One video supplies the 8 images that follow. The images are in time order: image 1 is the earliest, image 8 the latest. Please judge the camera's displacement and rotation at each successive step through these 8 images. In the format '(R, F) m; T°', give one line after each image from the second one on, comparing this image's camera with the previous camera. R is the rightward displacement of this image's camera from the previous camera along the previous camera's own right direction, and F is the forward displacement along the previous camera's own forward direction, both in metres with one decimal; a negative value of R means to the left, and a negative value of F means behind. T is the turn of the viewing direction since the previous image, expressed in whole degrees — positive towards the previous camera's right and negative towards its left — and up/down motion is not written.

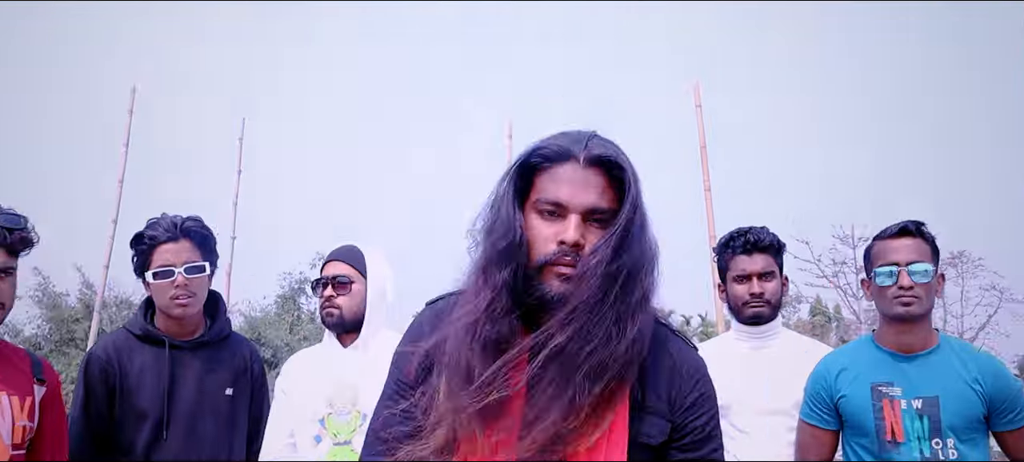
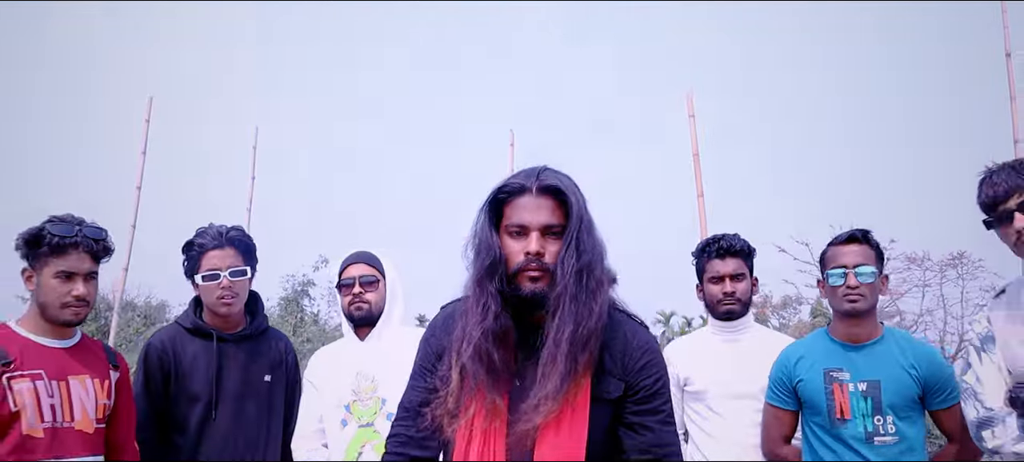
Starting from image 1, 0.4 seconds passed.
(0.0, -0.4) m; 0°
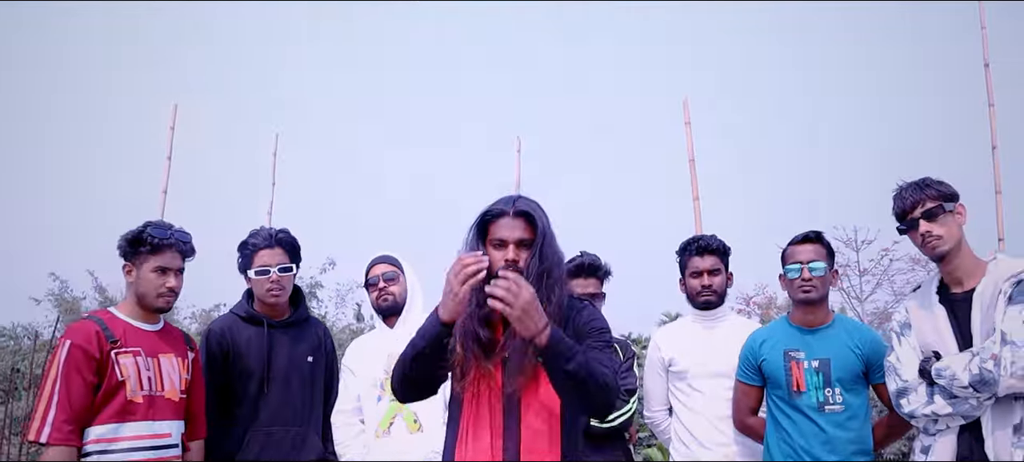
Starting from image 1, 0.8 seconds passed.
(0.0, -0.5) m; 0°
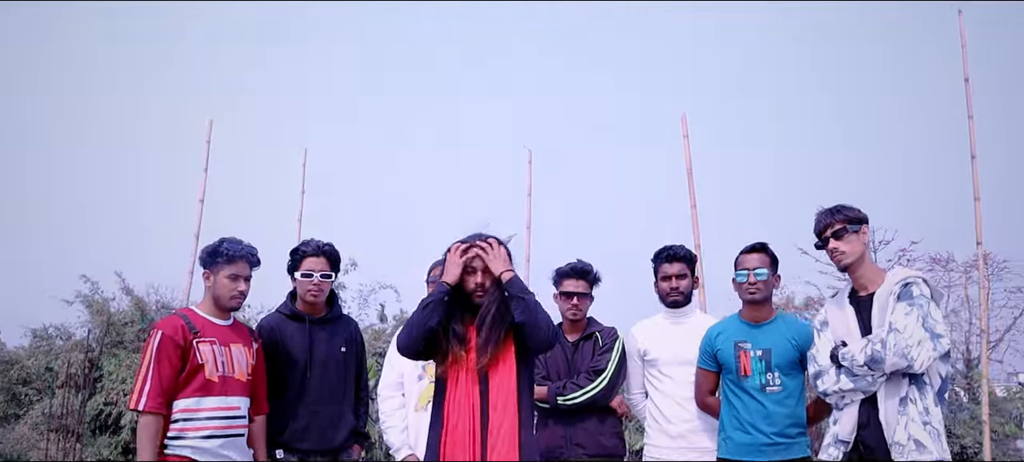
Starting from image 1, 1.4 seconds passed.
(+0.1, -0.7) m; -1°
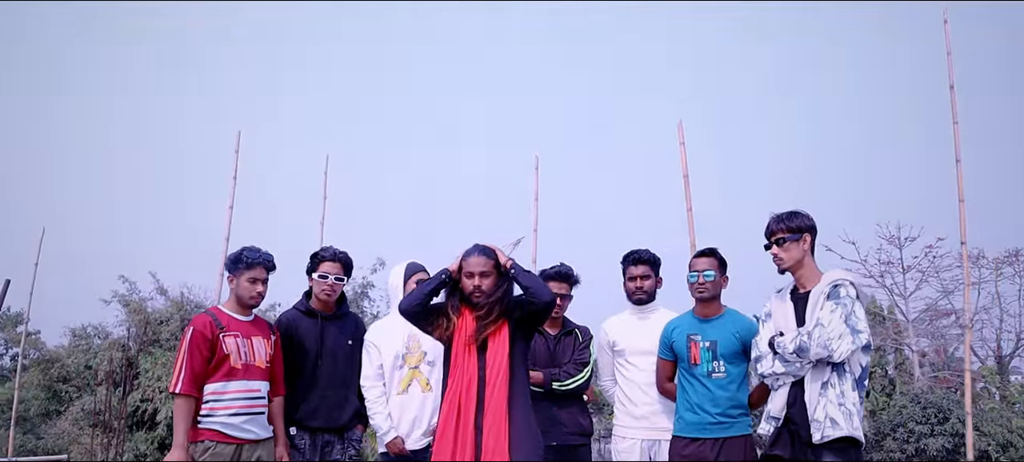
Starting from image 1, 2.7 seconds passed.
(+0.3, -0.6) m; -2°
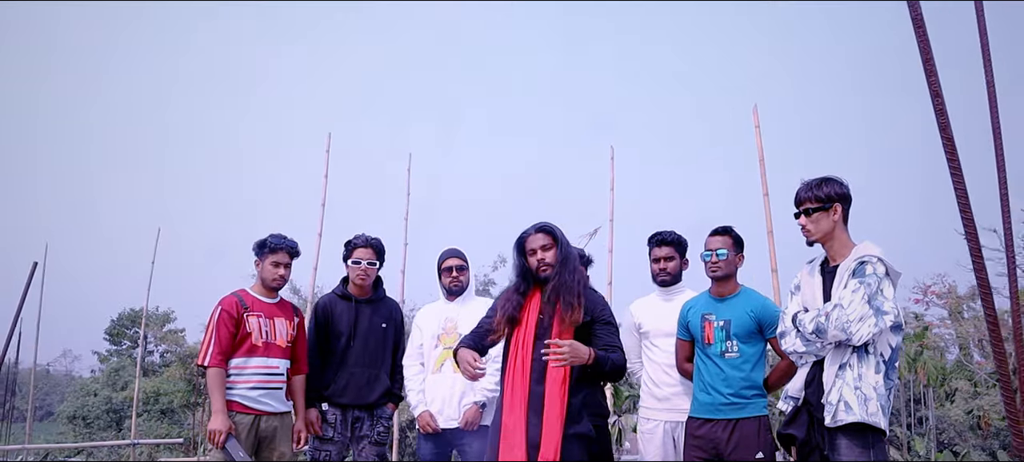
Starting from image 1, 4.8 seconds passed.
(+0.6, 0.0) m; -9°
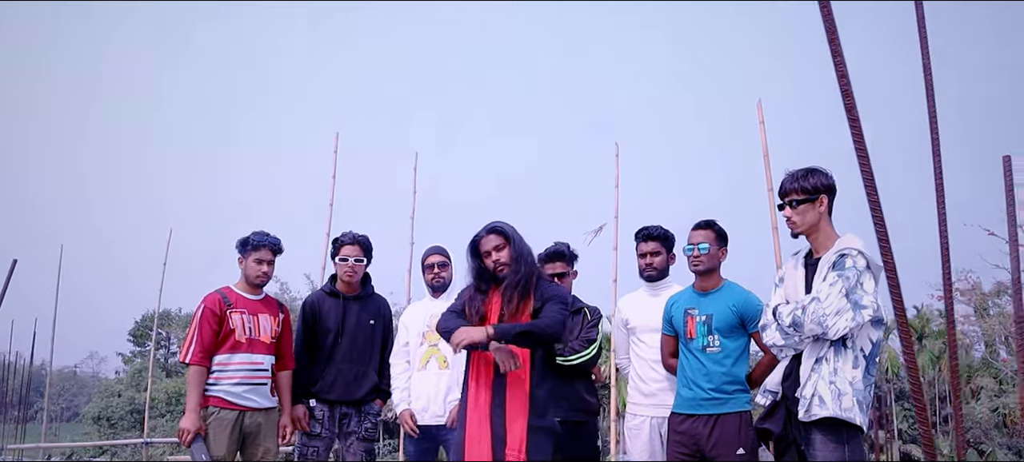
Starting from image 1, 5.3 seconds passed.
(+0.2, 0.0) m; -2°
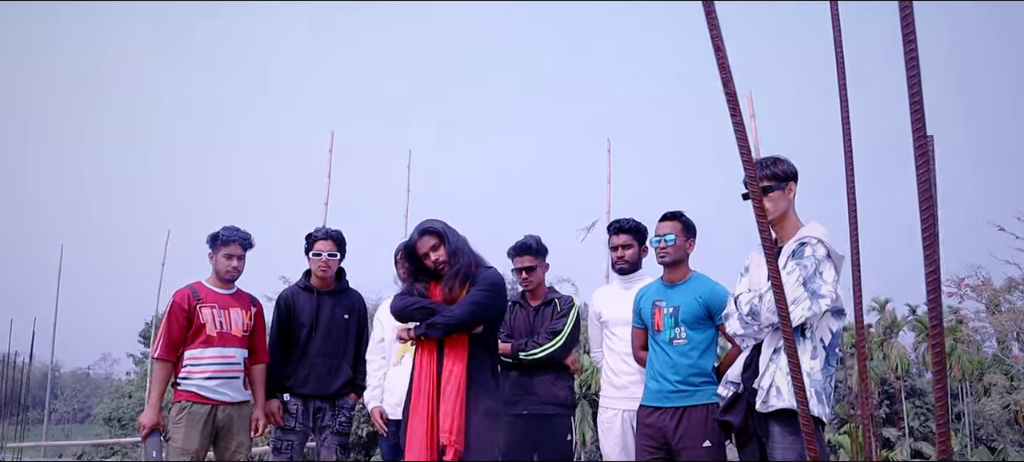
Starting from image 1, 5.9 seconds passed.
(+0.2, 0.0) m; -1°
